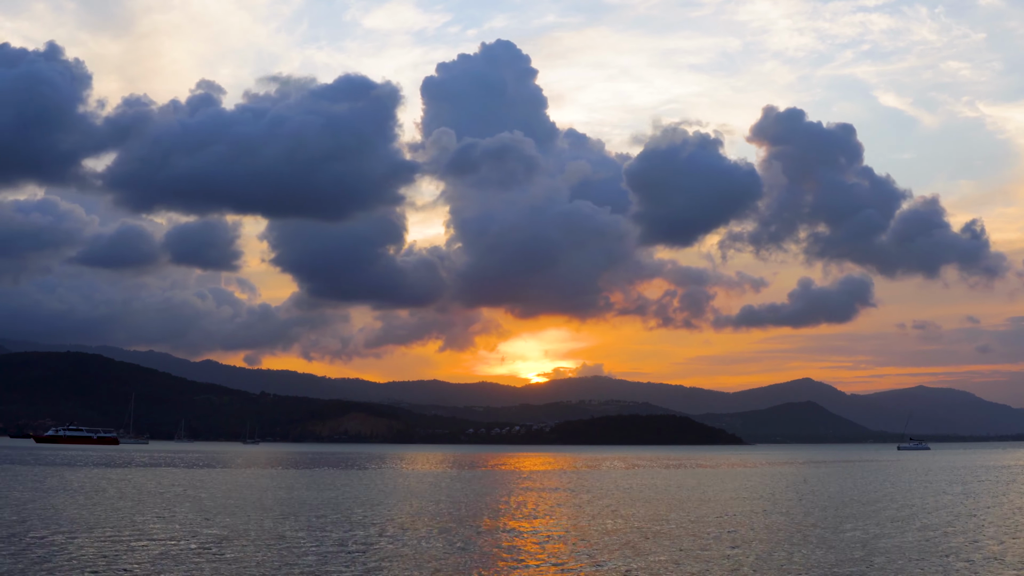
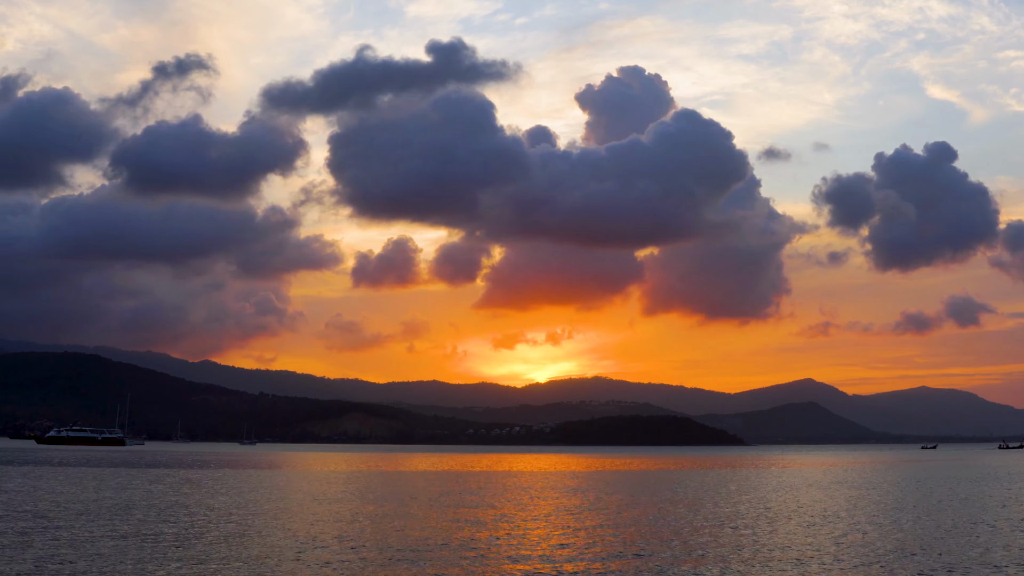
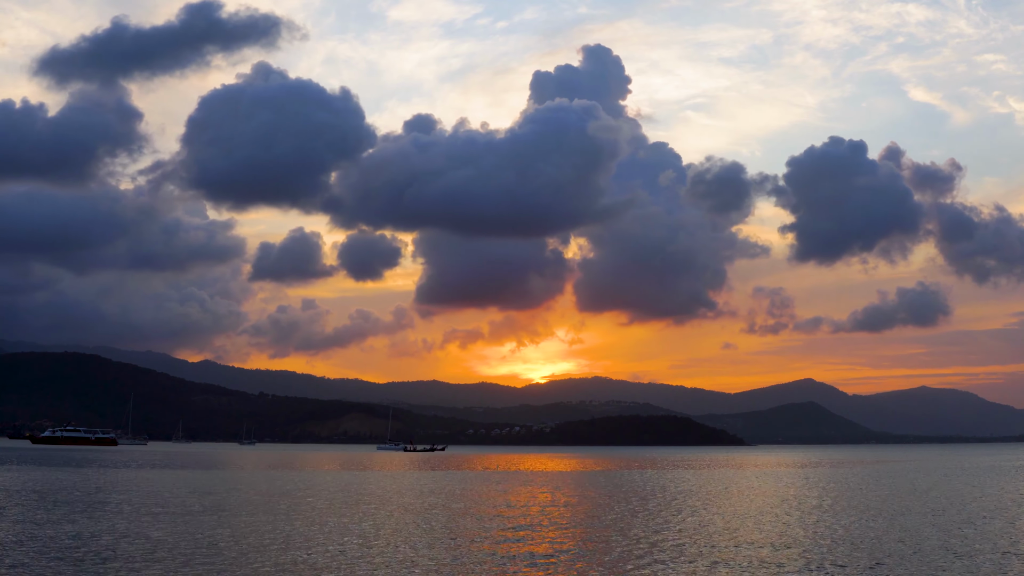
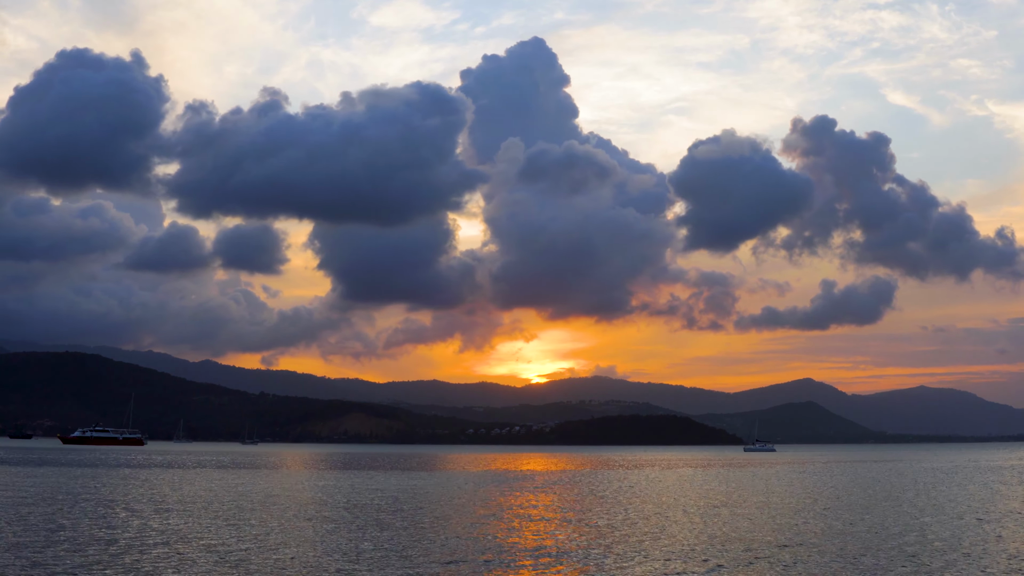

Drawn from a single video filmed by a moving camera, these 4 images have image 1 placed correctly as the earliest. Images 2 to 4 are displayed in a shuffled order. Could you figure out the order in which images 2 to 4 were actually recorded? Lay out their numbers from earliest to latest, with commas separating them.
4, 3, 2
